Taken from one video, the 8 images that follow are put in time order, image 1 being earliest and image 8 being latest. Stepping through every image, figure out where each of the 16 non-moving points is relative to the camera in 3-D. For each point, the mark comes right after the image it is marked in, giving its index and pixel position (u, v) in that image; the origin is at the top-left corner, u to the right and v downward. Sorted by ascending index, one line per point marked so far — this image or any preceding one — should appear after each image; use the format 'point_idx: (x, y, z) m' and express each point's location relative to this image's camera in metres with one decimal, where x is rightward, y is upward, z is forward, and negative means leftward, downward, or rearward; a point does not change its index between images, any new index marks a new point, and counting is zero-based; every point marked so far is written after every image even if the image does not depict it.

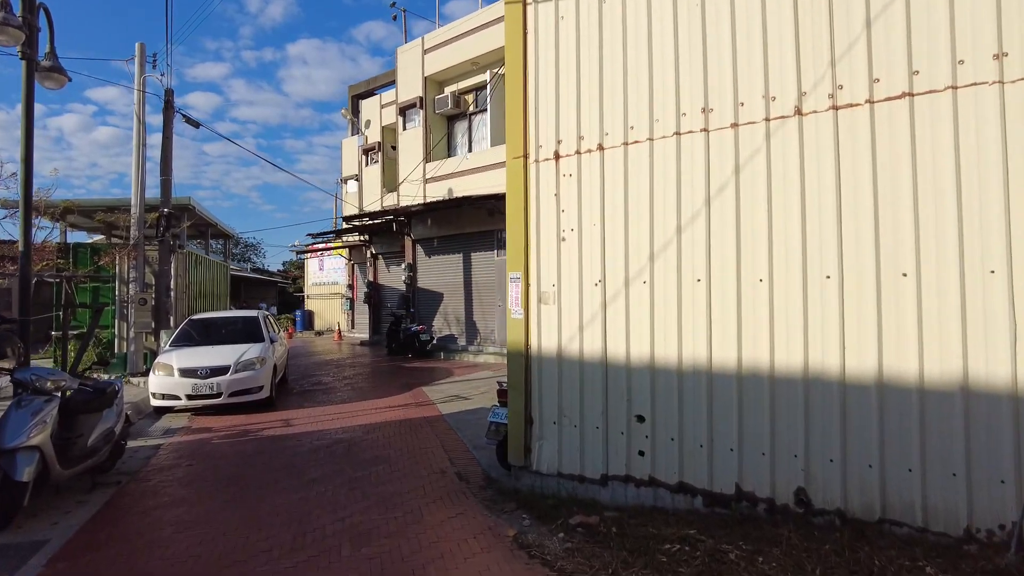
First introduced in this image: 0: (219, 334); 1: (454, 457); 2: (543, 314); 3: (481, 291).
0: (-5.2, -0.8, +11.5) m
1: (-0.6, -1.8, +6.7) m
2: (+0.3, -0.2, +5.3) m
3: (-0.8, -0.1, +16.6) m
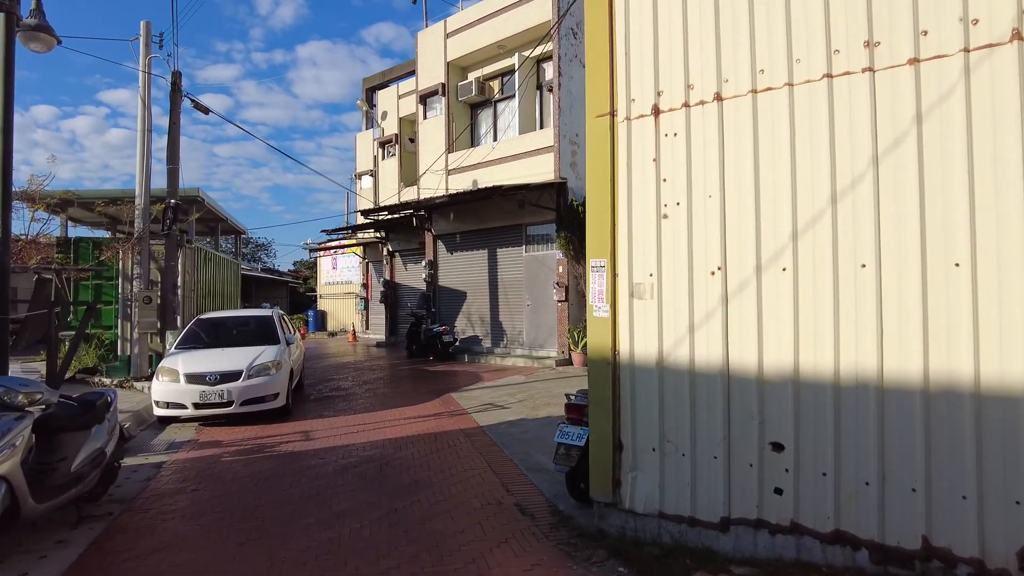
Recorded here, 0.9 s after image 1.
0: (-4.6, -0.8, +10.5) m
1: (0.0, -1.7, +5.6) m
2: (+0.8, -0.1, +4.2) m
3: (-0.1, -0.1, +15.5) m
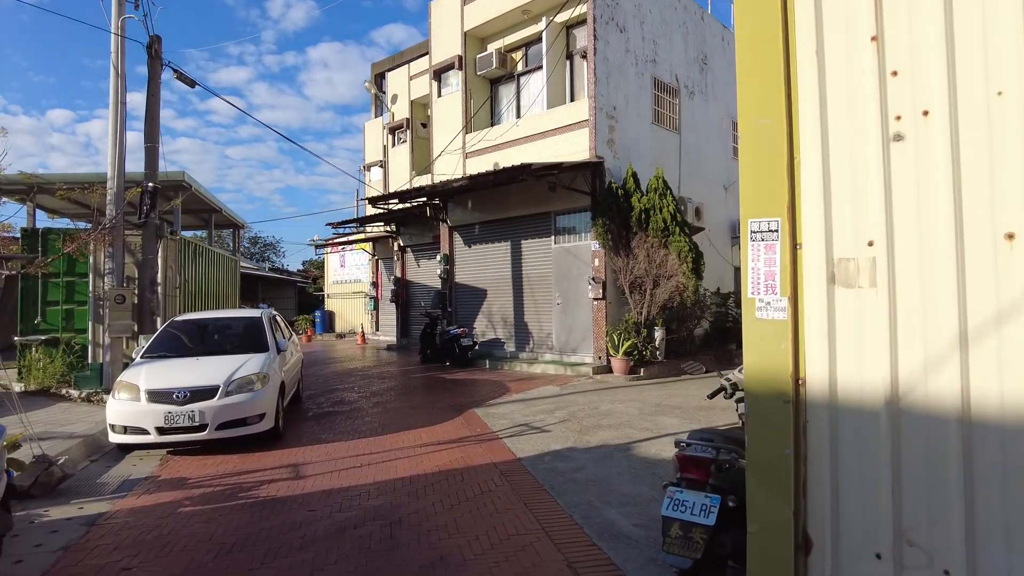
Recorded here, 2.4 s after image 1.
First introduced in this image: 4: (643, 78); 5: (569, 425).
0: (-4.1, -0.7, +8.7) m
1: (+0.4, -1.6, +3.8) m
2: (+1.2, -0.1, +2.4) m
3: (+0.5, 0.0, +13.7) m
4: (+2.8, +4.5, +13.6) m
5: (+0.7, -1.6, +7.7) m
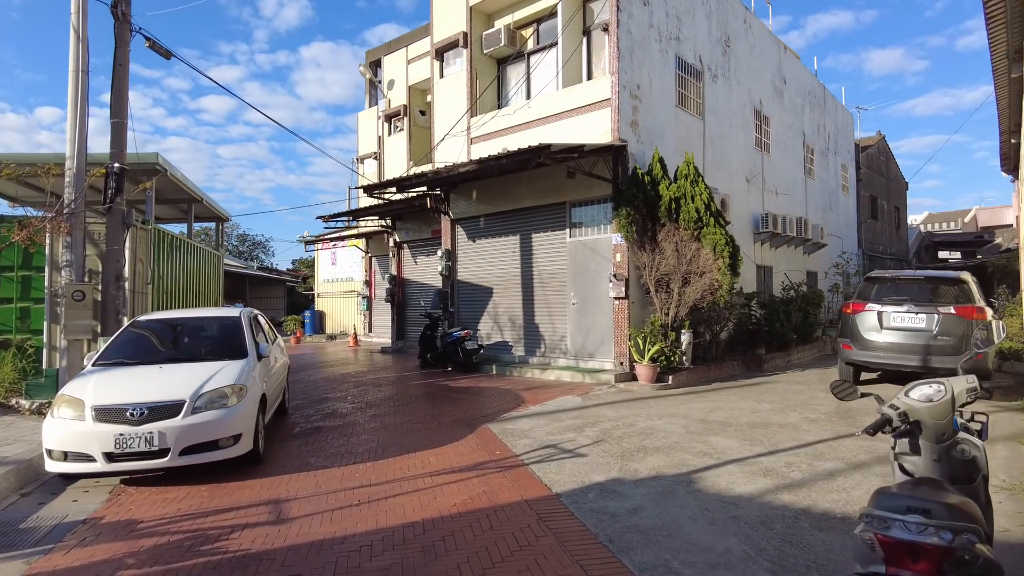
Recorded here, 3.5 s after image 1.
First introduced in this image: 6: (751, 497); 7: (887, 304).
0: (-3.8, -0.6, +7.4) m
1: (+0.7, -1.6, +2.6) m
2: (+1.6, 0.0, +1.1) m
3: (+0.7, 0.0, +12.4) m
4: (+3.0, +4.5, +12.4) m
5: (+1.0, -1.6, +6.5) m
6: (+1.8, -1.6, +4.9) m
7: (+5.4, -0.2, +9.3) m
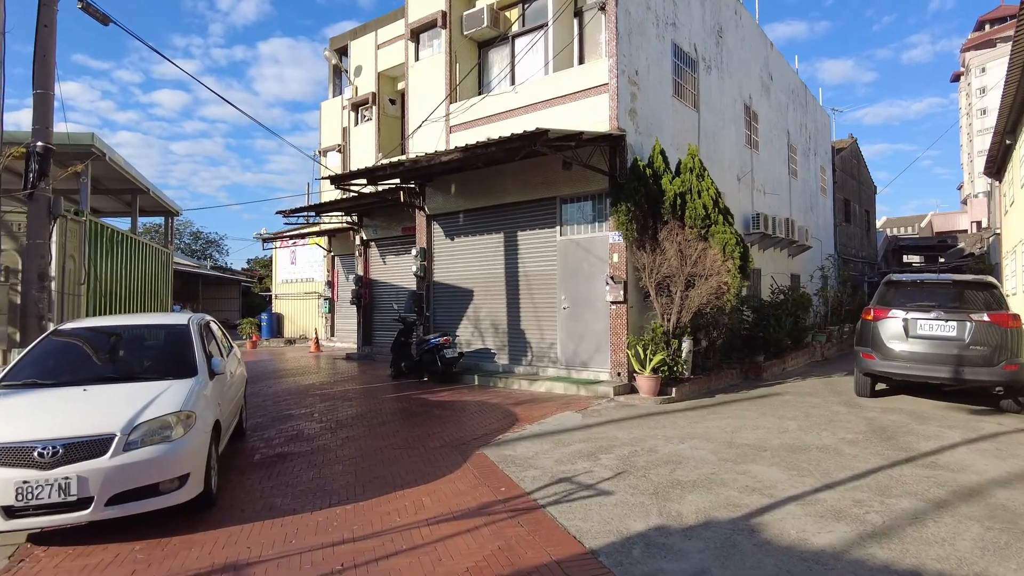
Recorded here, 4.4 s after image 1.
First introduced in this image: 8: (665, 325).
0: (-3.8, -0.7, +6.1) m
1: (+1.0, -1.6, +1.6) m
2: (+2.0, 0.0, +0.2) m
3: (+0.4, 0.0, +11.4) m
4: (+2.7, +4.4, +11.6) m
5: (+1.0, -1.6, +5.5) m
6: (+2.0, -1.6, +4.0) m
7: (+5.3, -0.3, +8.5) m
8: (+2.3, -0.6, +9.9) m
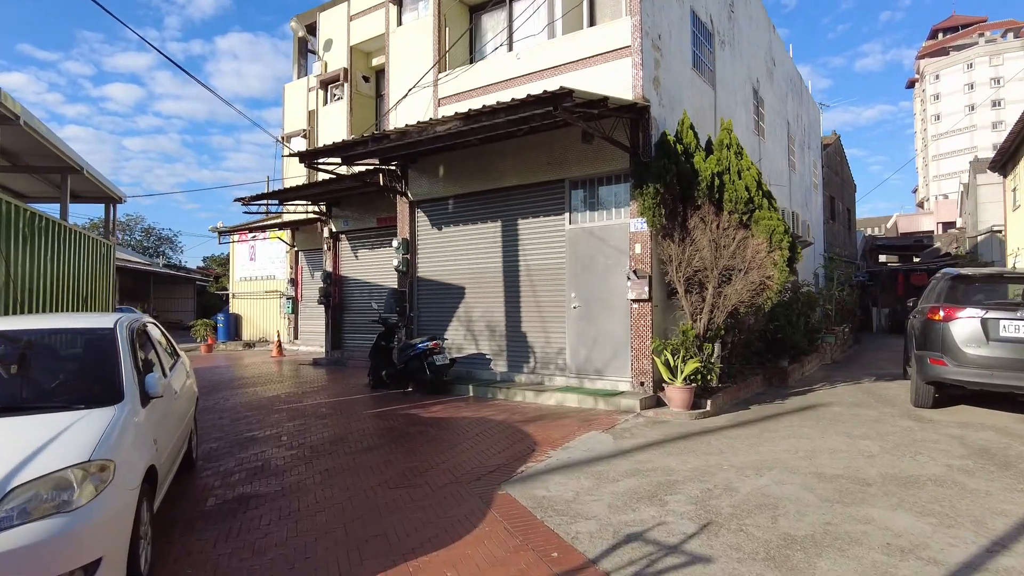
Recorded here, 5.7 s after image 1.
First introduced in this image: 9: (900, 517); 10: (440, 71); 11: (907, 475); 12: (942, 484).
0: (-3.5, -0.6, +4.4) m
1: (+1.6, -1.5, +0.2) m
2: (+2.6, 0.0, -1.2) m
3: (+0.4, +0.1, +9.9) m
4: (+2.7, +4.5, +10.2) m
5: (+1.4, -1.6, +4.0) m
6: (+2.4, -1.6, +2.6) m
7: (+5.5, -0.2, +7.3) m
8: (+2.4, -0.5, +8.5) m
9: (+2.6, -1.5, +4.3) m
10: (-1.2, +3.6, +10.8) m
11: (+3.3, -1.6, +5.3) m
12: (+3.4, -1.5, +5.0) m
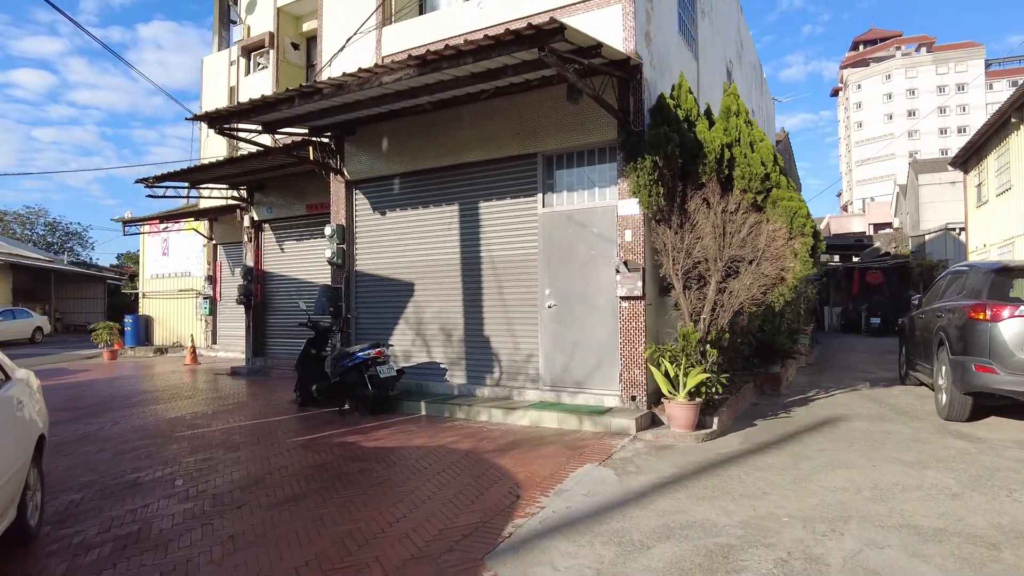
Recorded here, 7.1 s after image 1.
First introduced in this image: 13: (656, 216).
0: (-3.4, -0.5, +2.5) m
1: (+2.0, -1.5, -1.3) m
2: (+3.2, +0.1, -2.5) m
3: (-0.1, +0.1, +8.3) m
4: (+2.2, +4.5, +8.8) m
5: (+1.4, -1.5, +2.5) m
6: (+2.6, -1.5, +1.2) m
7: (+5.2, -0.2, +6.2) m
8: (+2.1, -0.5, +7.1) m
9: (+2.6, -1.5, +3.0) m
10: (-1.8, +3.7, +9.0) m
11: (+3.2, -1.5, +4.0) m
12: (+3.3, -1.5, +3.7) m
13: (+1.6, +0.8, +7.2) m
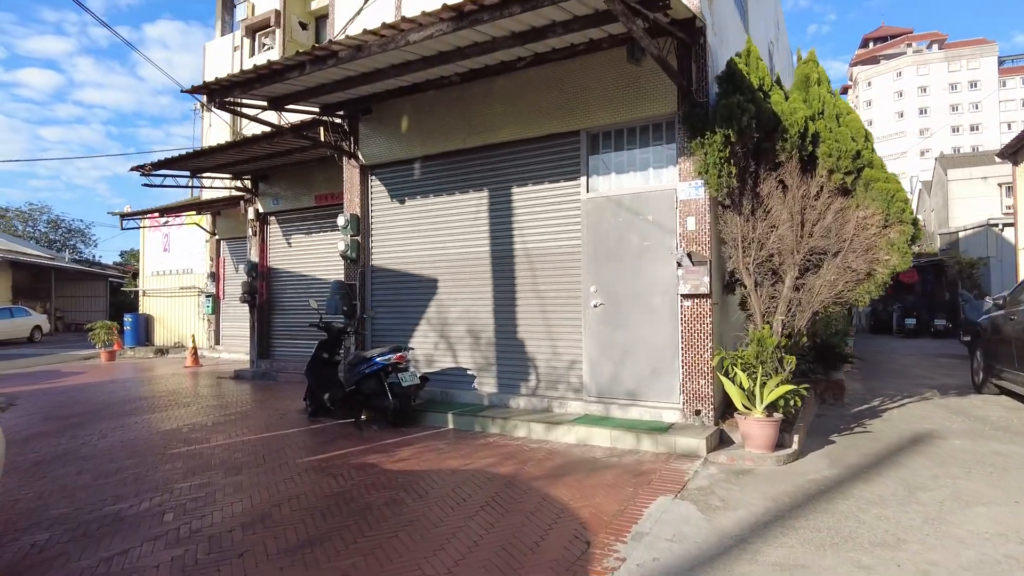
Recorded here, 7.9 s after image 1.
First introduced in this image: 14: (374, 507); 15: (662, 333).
0: (-3.0, -0.5, +1.5) m
1: (+2.4, -1.5, -2.3) m
2: (+3.5, +0.1, -3.5) m
3: (+0.3, +0.1, +7.3) m
4: (+2.6, +4.6, +7.8) m
5: (+1.8, -1.5, +1.6) m
6: (+3.0, -1.5, +0.2) m
7: (+5.6, -0.2, +5.2) m
8: (+2.5, -0.4, +6.1) m
9: (+3.0, -1.5, +2.0) m
10: (-1.3, +3.7, +8.1) m
11: (+3.6, -1.5, +3.0) m
12: (+3.7, -1.5, +2.7) m
13: (+2.0, +0.8, +6.2) m
14: (-1.0, -1.6, +4.7) m
15: (+1.5, -0.4, +6.5) m
